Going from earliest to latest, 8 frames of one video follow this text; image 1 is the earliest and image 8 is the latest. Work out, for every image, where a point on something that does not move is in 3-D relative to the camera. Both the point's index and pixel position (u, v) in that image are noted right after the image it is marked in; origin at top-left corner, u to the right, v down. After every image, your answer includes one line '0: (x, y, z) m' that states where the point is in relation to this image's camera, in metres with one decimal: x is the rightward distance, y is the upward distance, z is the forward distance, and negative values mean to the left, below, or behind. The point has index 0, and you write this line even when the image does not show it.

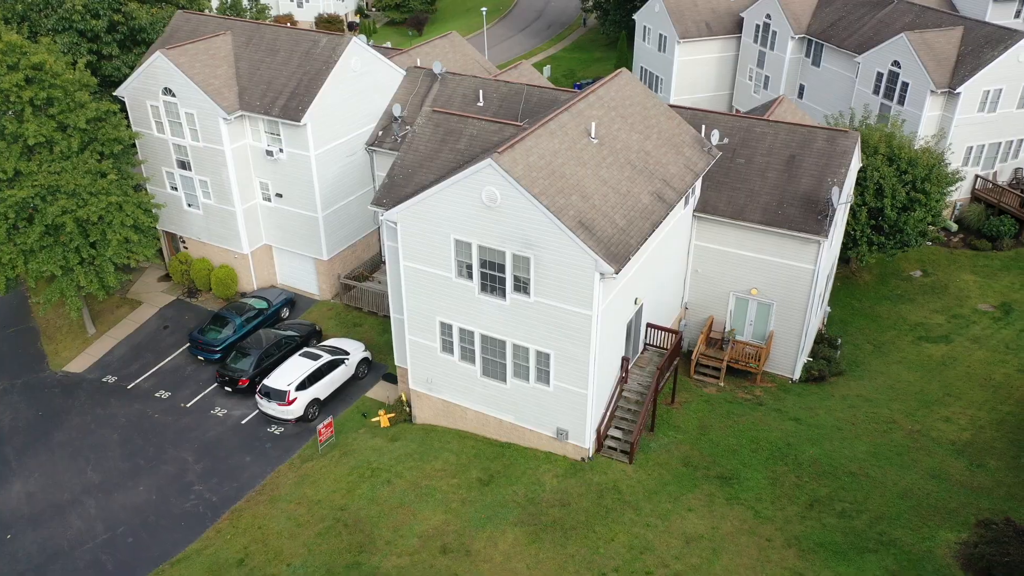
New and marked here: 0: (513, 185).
0: (0.0, +2.5, +19.5) m
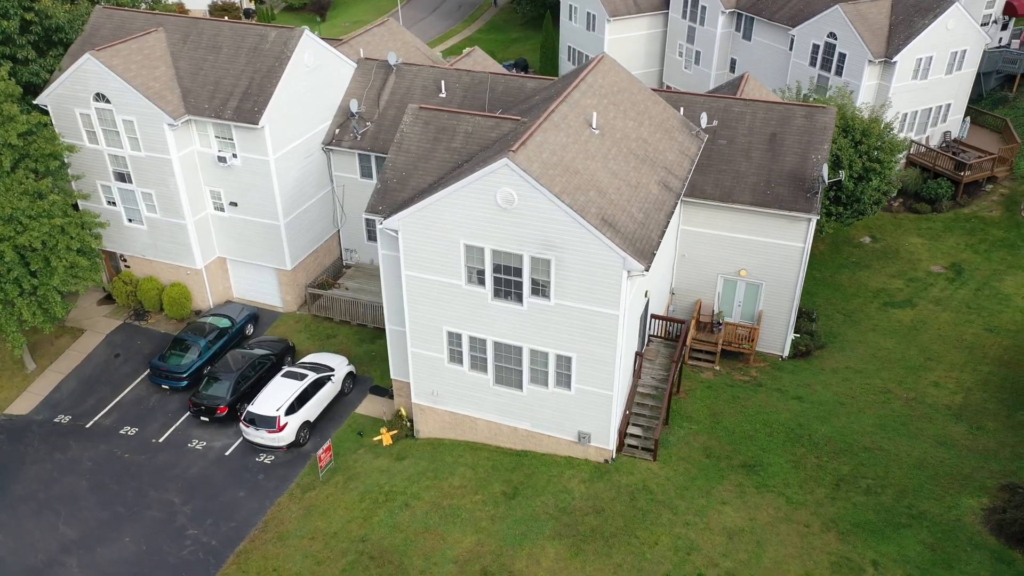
0: (+0.4, +2.3, +18.4) m
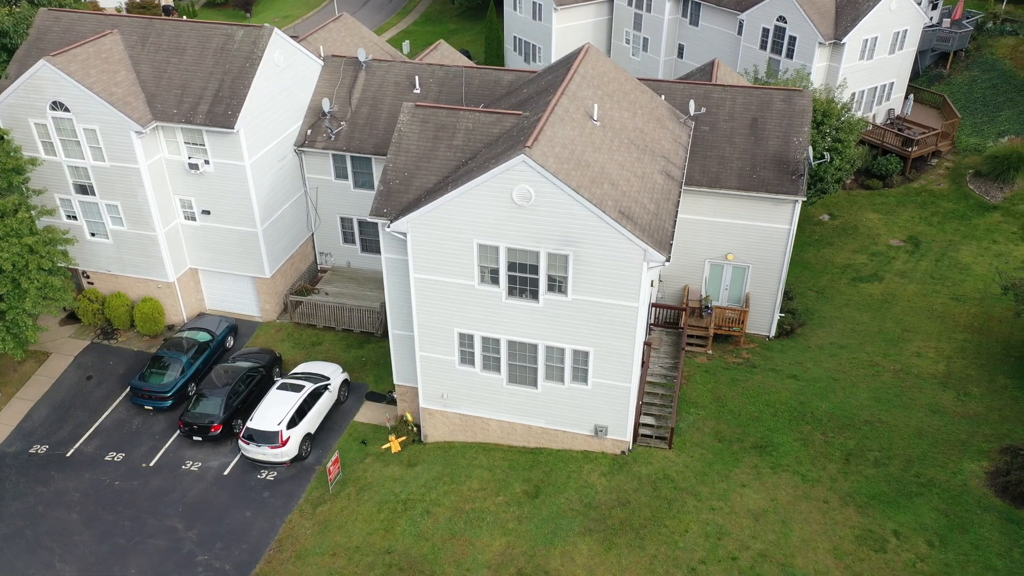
0: (+0.8, +2.4, +18.1) m
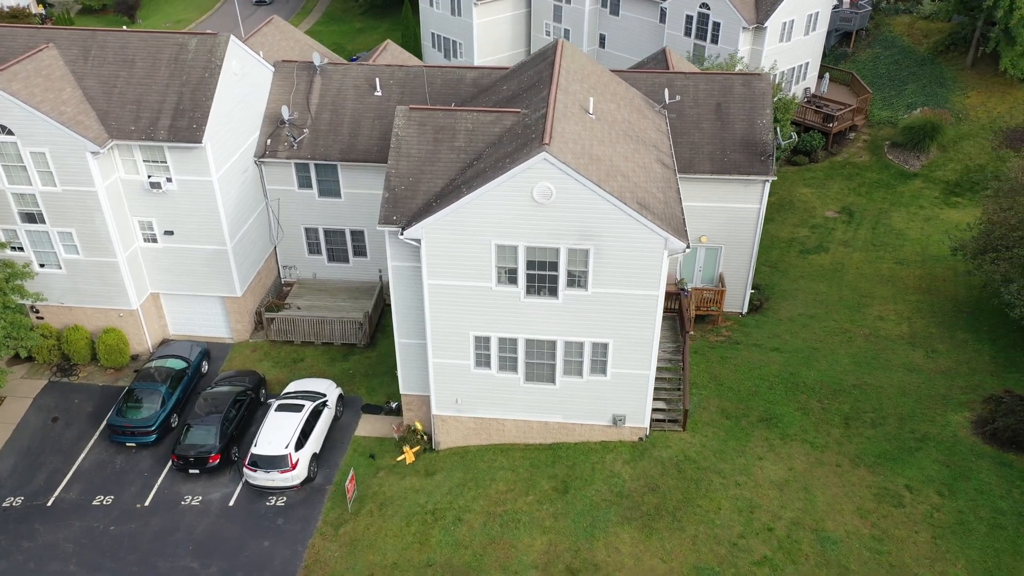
0: (+1.3, +2.5, +18.2) m
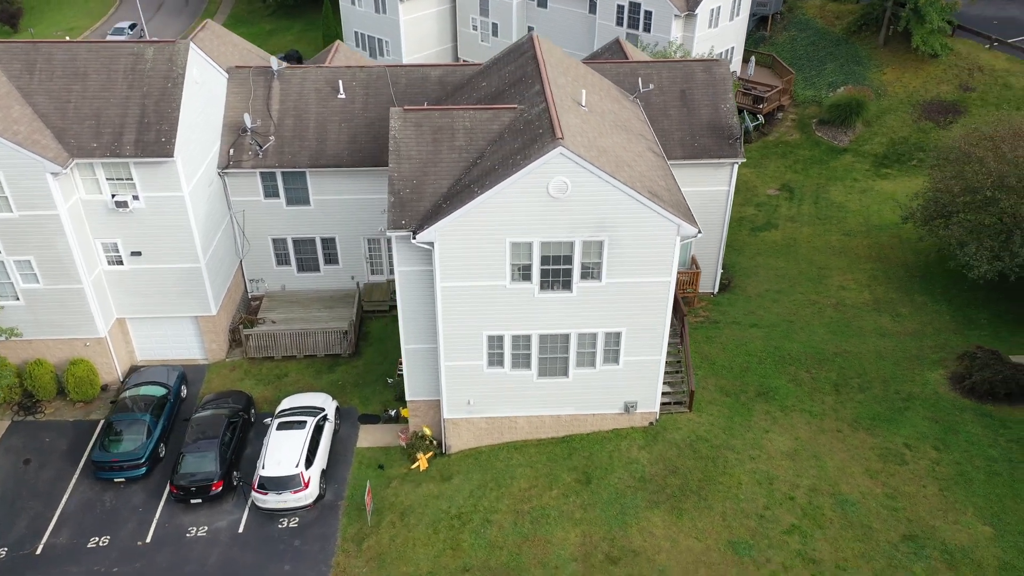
0: (+1.7, +2.7, +18.3) m
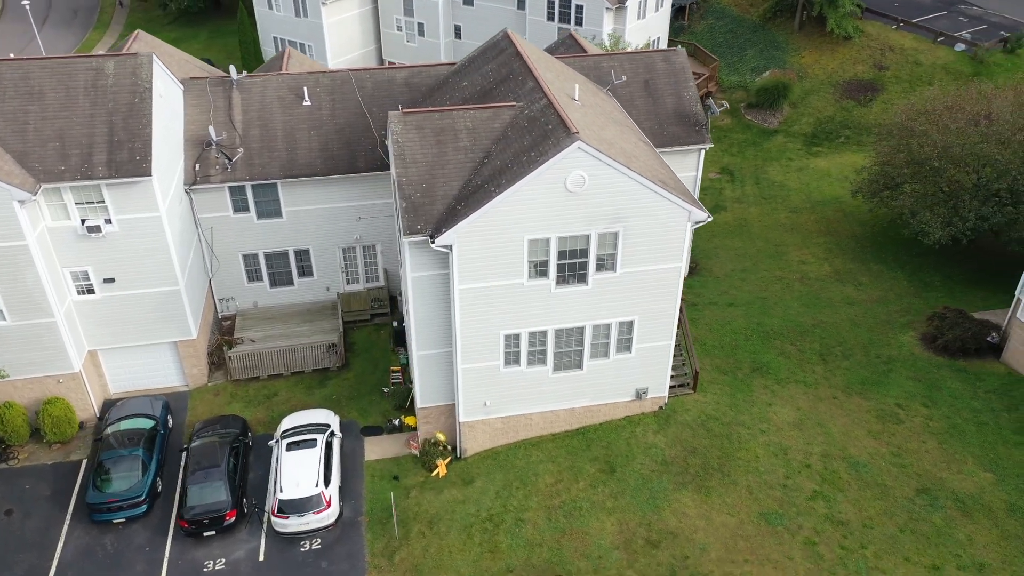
0: (+2.1, +2.9, +18.5) m
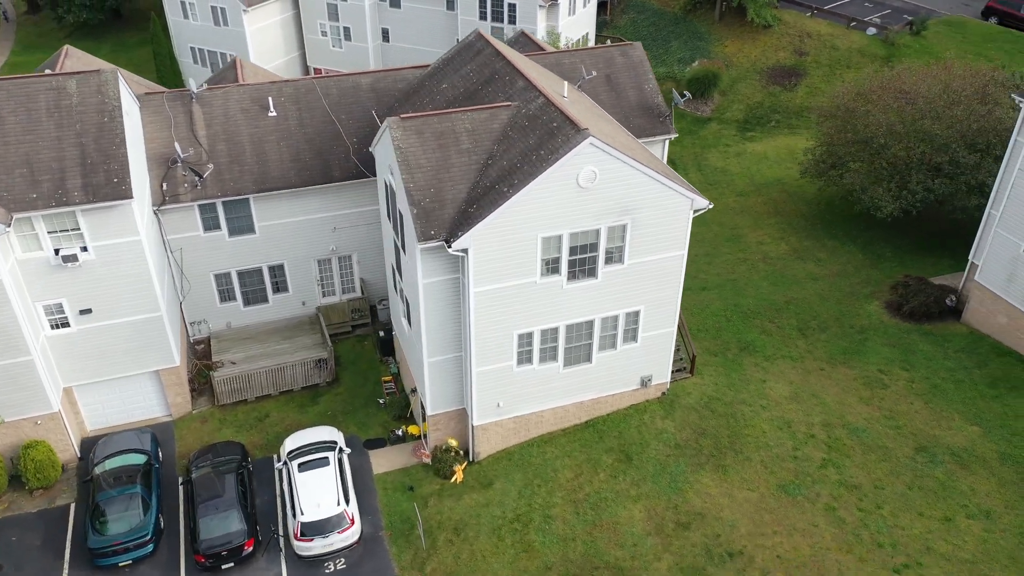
0: (+2.4, +3.0, +18.7) m
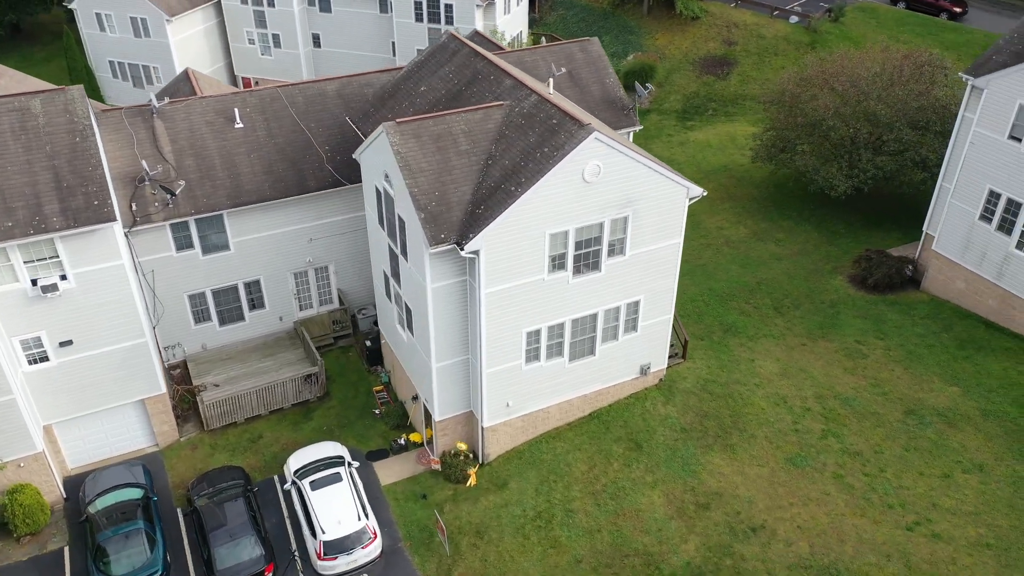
0: (+2.5, +3.2, +19.0) m
